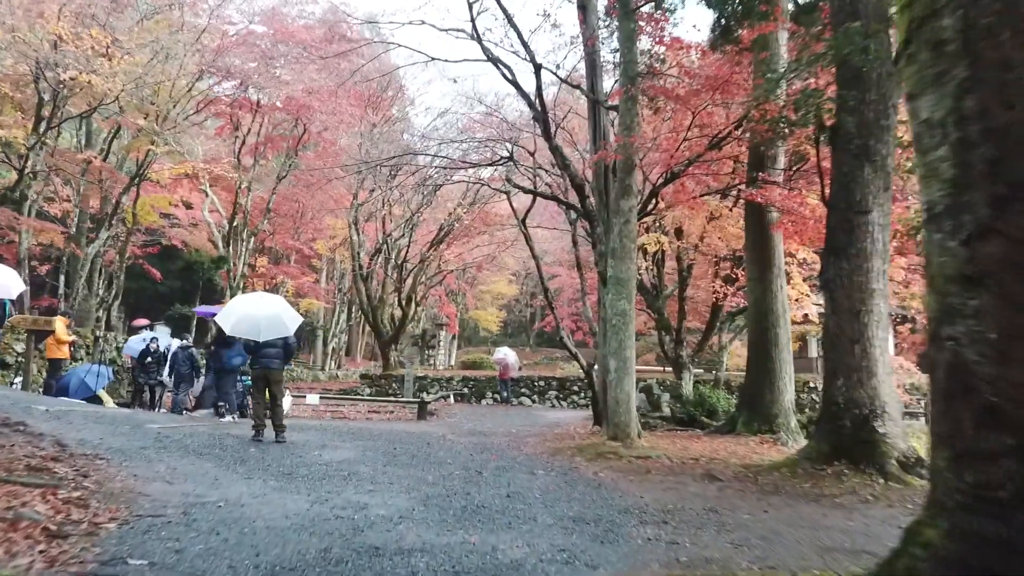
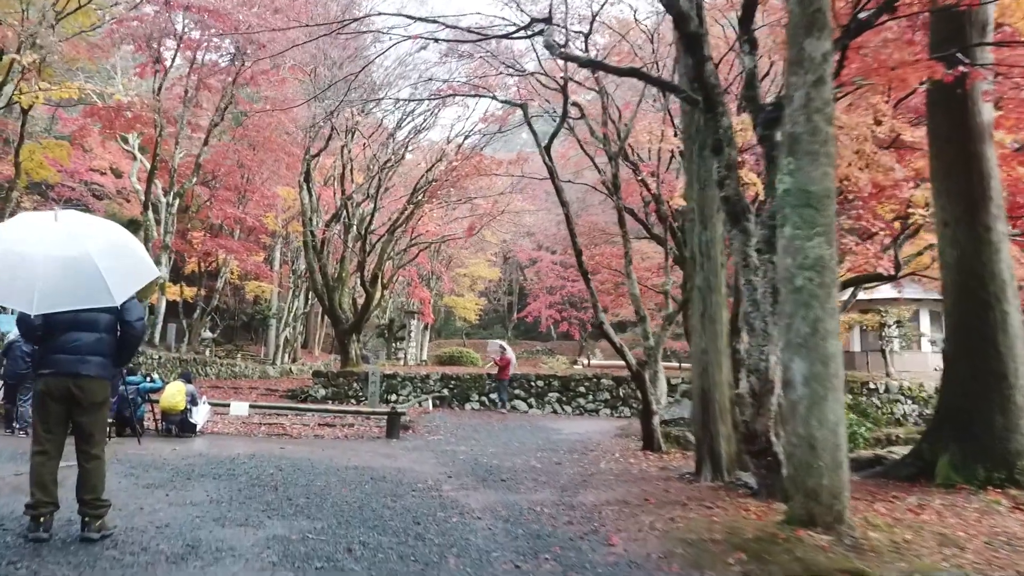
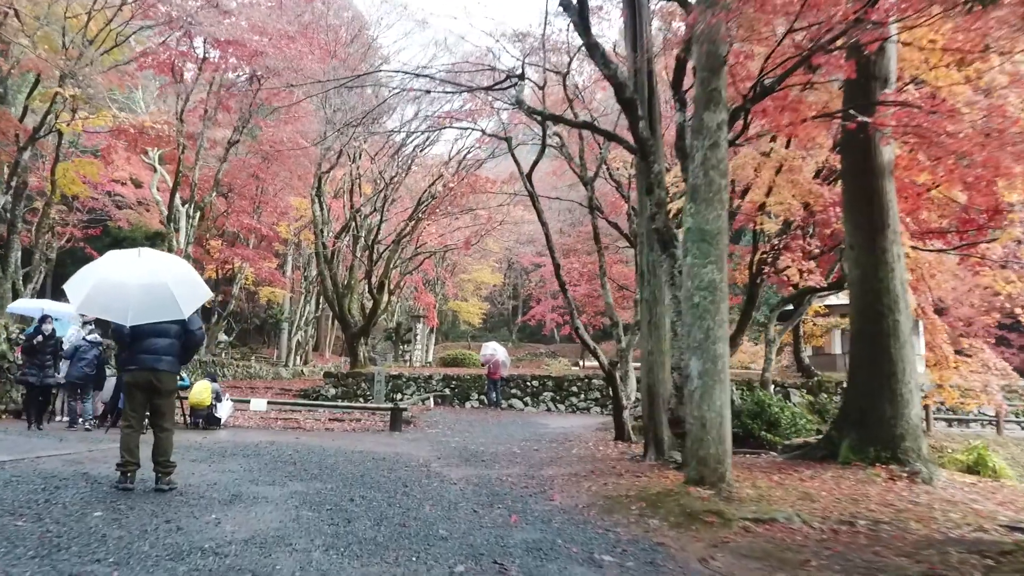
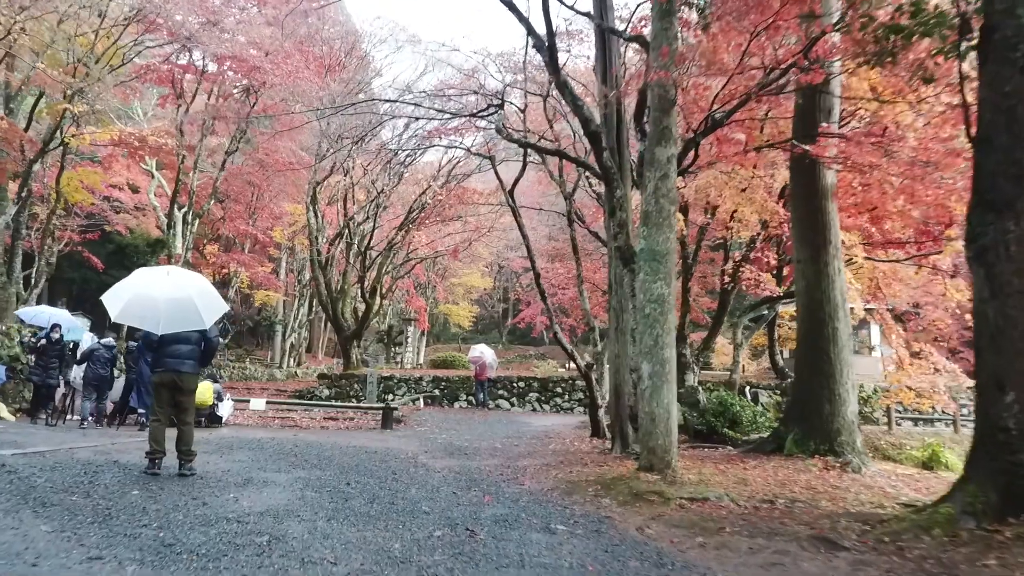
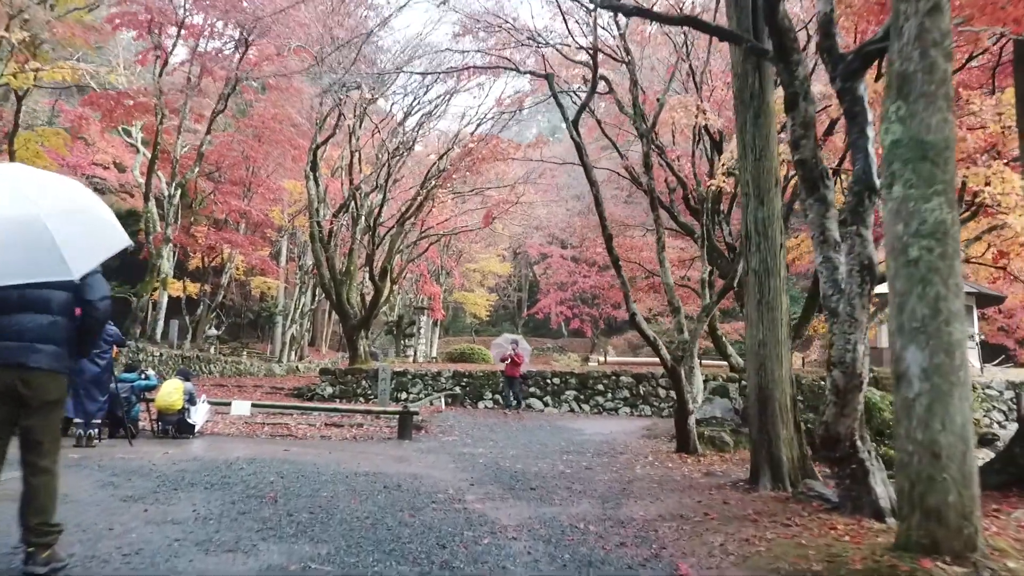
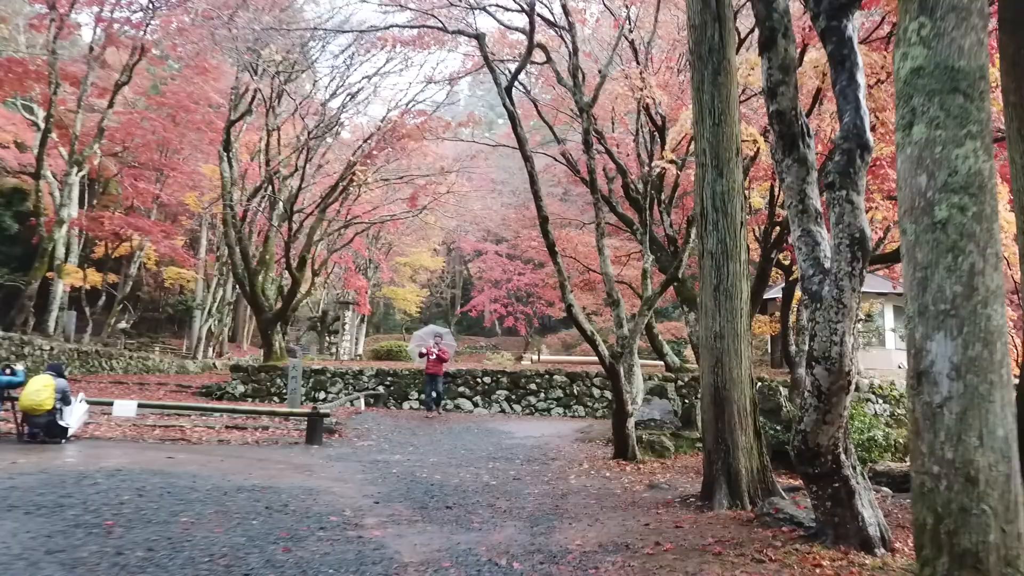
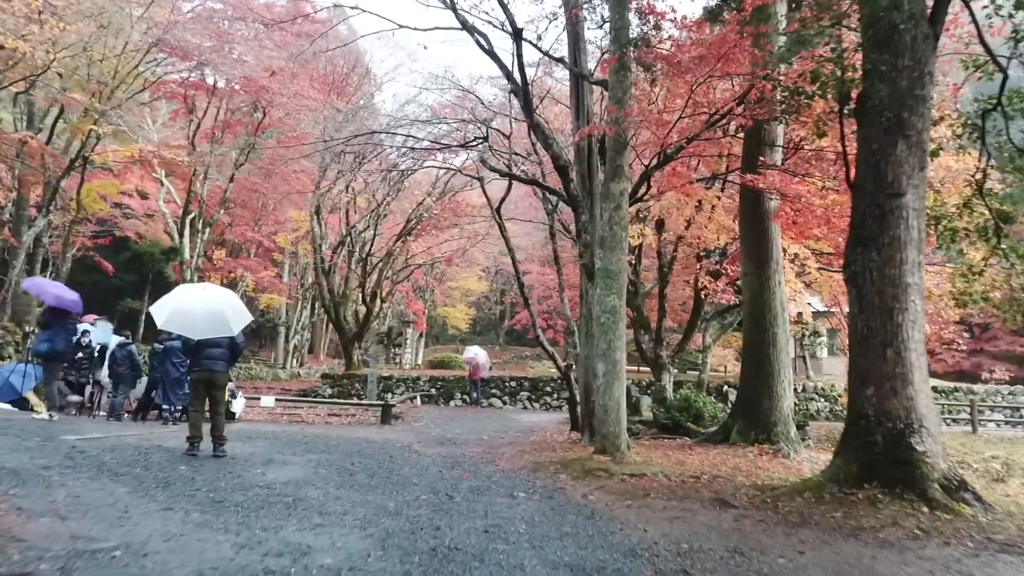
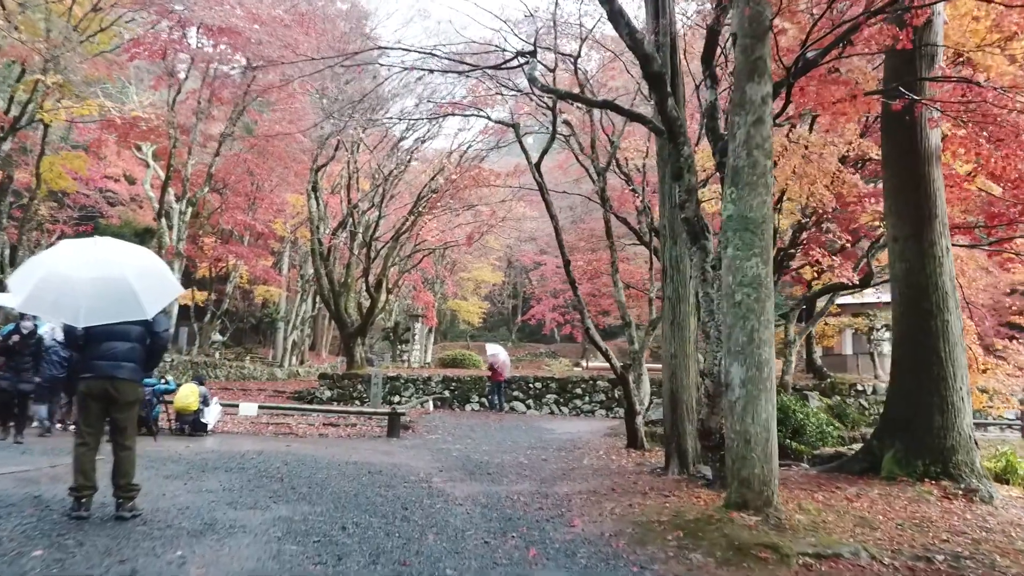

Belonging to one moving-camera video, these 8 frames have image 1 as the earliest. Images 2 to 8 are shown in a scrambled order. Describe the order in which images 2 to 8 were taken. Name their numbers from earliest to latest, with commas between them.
7, 4, 3, 8, 2, 5, 6
